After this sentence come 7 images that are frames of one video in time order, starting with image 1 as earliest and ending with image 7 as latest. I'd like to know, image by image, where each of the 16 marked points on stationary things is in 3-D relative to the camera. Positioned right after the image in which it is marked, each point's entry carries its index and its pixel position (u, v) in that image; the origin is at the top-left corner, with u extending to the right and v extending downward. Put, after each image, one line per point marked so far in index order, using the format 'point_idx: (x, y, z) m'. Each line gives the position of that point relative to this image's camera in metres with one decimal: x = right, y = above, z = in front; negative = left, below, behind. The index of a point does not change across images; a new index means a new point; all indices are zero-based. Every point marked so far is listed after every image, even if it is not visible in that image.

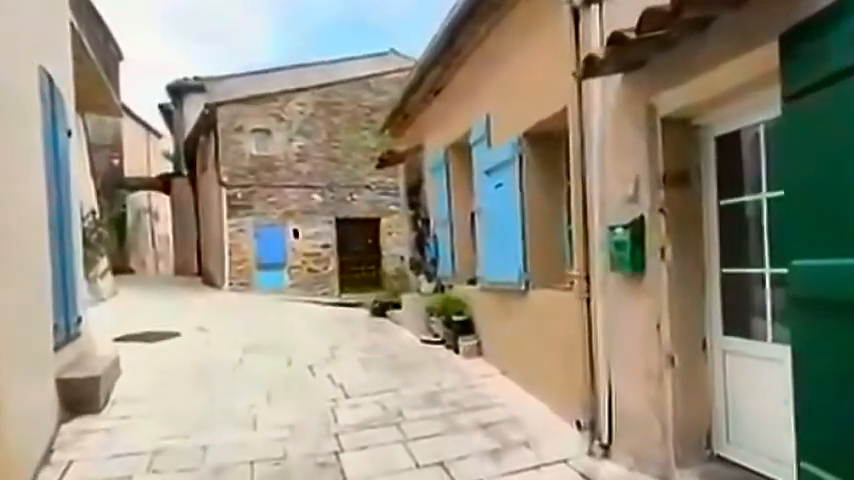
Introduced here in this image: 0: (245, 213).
0: (-5.3, +0.8, +14.8) m
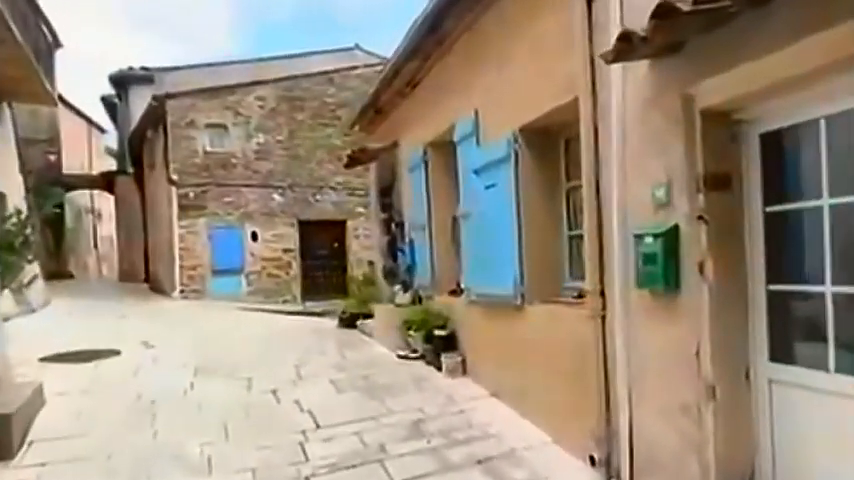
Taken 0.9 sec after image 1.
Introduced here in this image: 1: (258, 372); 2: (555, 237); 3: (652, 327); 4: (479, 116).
0: (-6.2, +0.7, +13.8) m
1: (-2.0, -1.5, +5.9) m
2: (+1.1, 0.0, +4.2) m
3: (+1.3, -0.5, +2.9) m
4: (+0.5, +1.2, +5.0) m
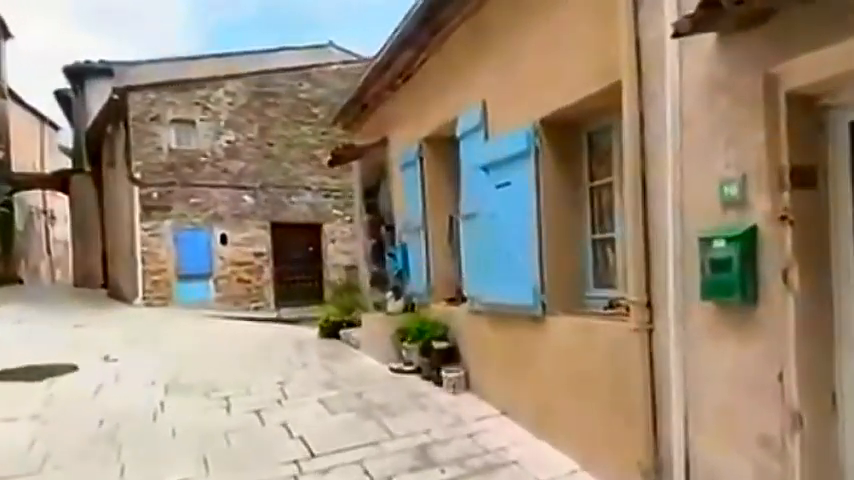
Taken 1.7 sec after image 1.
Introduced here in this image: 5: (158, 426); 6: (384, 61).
0: (-6.7, +0.6, +12.9) m
1: (-2.0, -1.6, +5.3) m
2: (+1.1, 0.0, +3.9) m
3: (+1.4, -0.5, +2.5) m
4: (+0.5, +1.2, +4.5) m
5: (-2.3, -1.6, +4.4) m
6: (-0.5, +2.2, +6.2) m
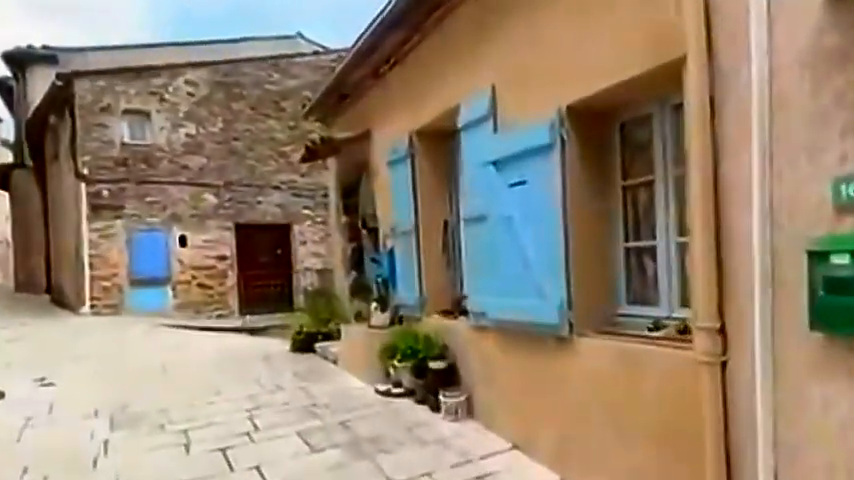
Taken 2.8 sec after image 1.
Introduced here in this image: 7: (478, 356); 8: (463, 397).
0: (-7.3, +0.6, +11.8) m
1: (-2.0, -1.6, +4.5) m
2: (+1.2, -0.1, +3.3) m
3: (+1.6, -0.6, +2.0) m
4: (+0.5, +1.1, +3.9) m
5: (-2.3, -1.6, +3.6) m
6: (-0.6, +2.1, +5.5) m
7: (+0.4, -1.0, +4.2) m
8: (+0.3, -1.3, +4.3) m
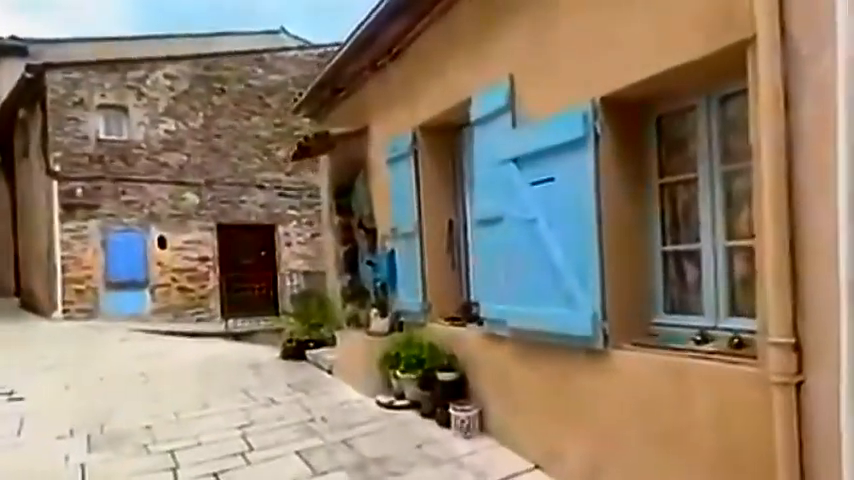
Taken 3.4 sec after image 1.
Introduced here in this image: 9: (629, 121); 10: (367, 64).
0: (-7.5, +0.6, +11.2) m
1: (-2.0, -1.6, +4.2) m
2: (+1.3, -0.1, +3.0) m
3: (+1.7, -0.6, +1.7) m
4: (+0.6, +1.1, +3.6) m
5: (-2.2, -1.7, +3.2) m
6: (-0.6, +2.1, +5.1) m
7: (+0.5, -1.0, +3.9) m
8: (+0.4, -1.4, +4.0) m
9: (+1.2, +0.7, +3.0) m
10: (-0.7, +2.0, +5.7) m
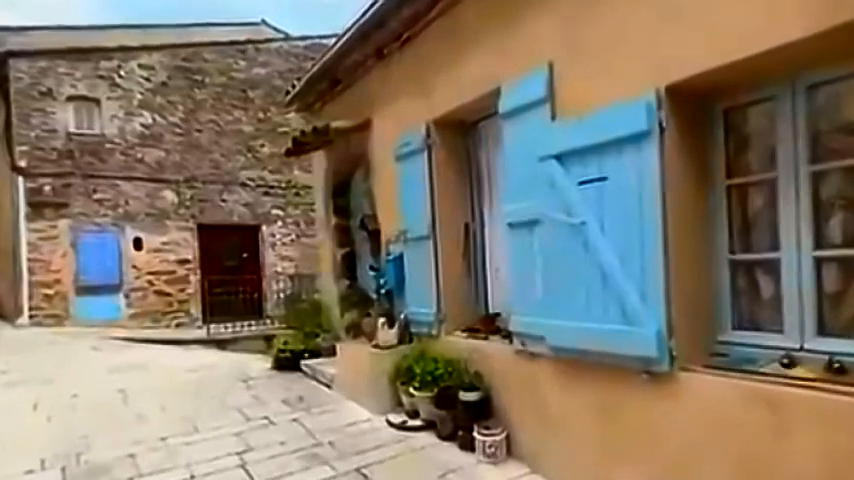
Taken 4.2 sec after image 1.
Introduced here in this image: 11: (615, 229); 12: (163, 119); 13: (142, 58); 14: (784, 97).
0: (-7.6, +0.5, +10.5) m
1: (-1.8, -1.7, +3.7) m
2: (+1.5, -0.1, +2.7) m
3: (+2.0, -0.6, +1.4) m
4: (+0.8, +1.1, +3.3) m
5: (-2.0, -1.7, +2.7) m
6: (-0.5, +2.1, +4.7) m
7: (+0.7, -1.0, +3.5) m
8: (+0.5, -1.4, +3.7) m
9: (+1.4, +0.7, +2.7) m
10: (-0.6, +2.0, +5.3) m
11: (+1.0, +0.1, +2.8) m
12: (-6.1, +2.7, +11.6) m
13: (-6.4, +4.1, +11.4) m
14: (+1.7, +0.7, +2.5) m
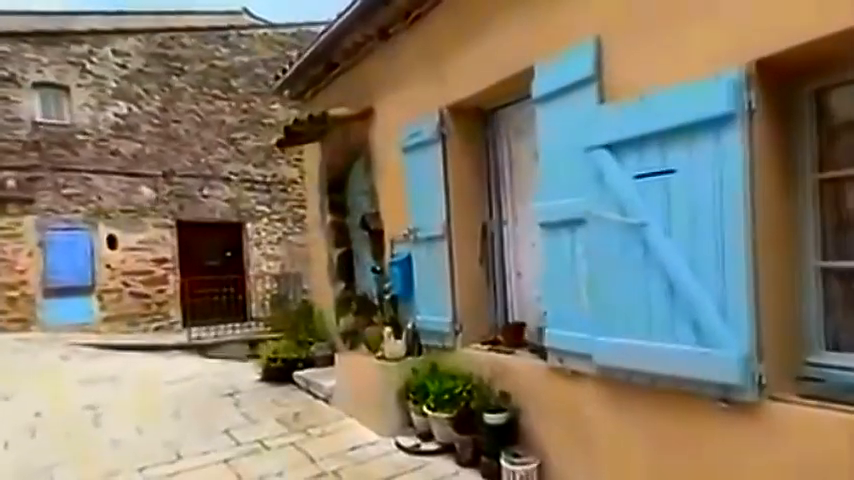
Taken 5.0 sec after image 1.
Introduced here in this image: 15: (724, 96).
0: (-7.7, +0.6, +9.7) m
1: (-1.7, -1.7, +3.1) m
2: (+1.7, -0.1, +2.3) m
3: (+2.2, -0.7, +1.0) m
4: (+1.0, +1.0, +2.8) m
5: (-1.8, -1.7, +2.1) m
6: (-0.4, +2.1, +4.2) m
7: (+0.8, -1.0, +3.1) m
8: (+0.7, -1.4, +3.2) m
9: (+1.6, +0.6, +2.3) m
10: (-0.5, +2.0, +4.8) m
11: (+1.2, 0.0, +2.4) m
12: (-6.2, +2.8, +10.9) m
13: (-6.5, +4.1, +10.6) m
14: (+1.9, +0.7, +2.1) m
15: (+1.3, +0.6, +2.3) m
